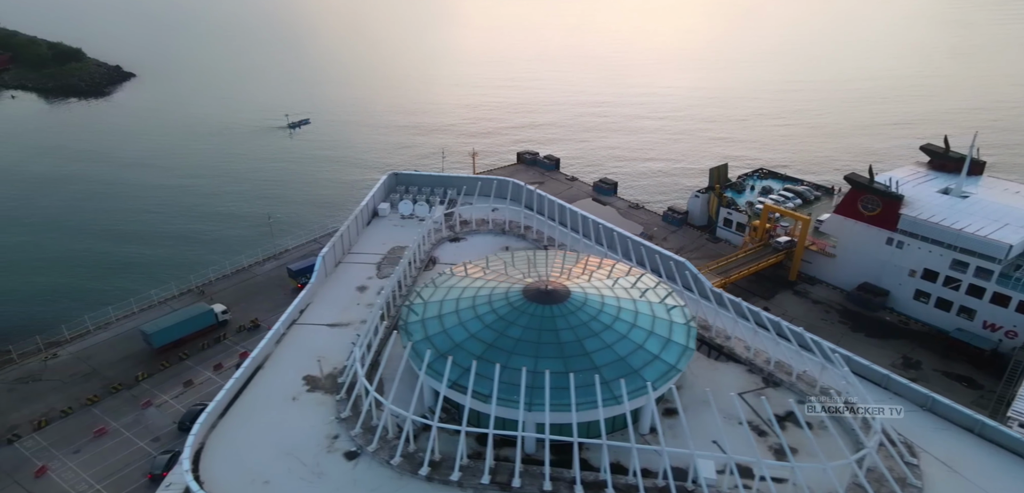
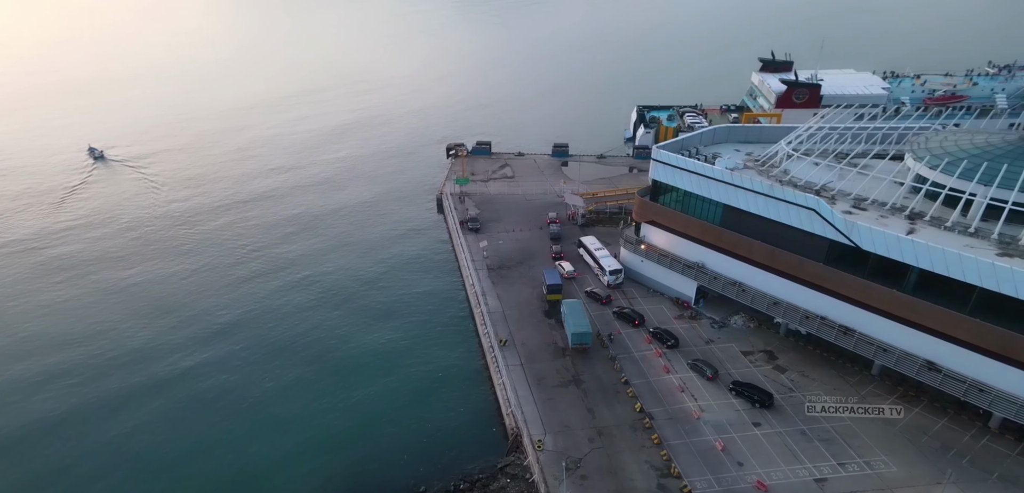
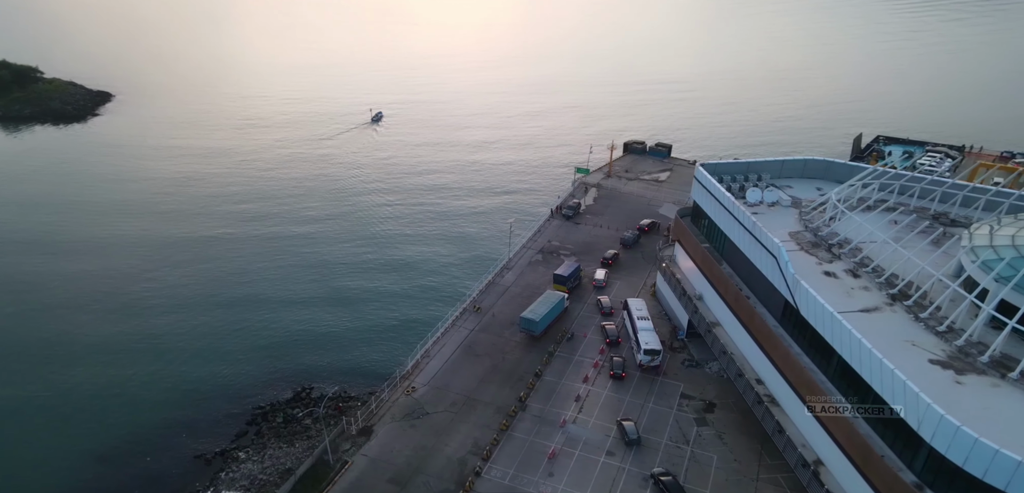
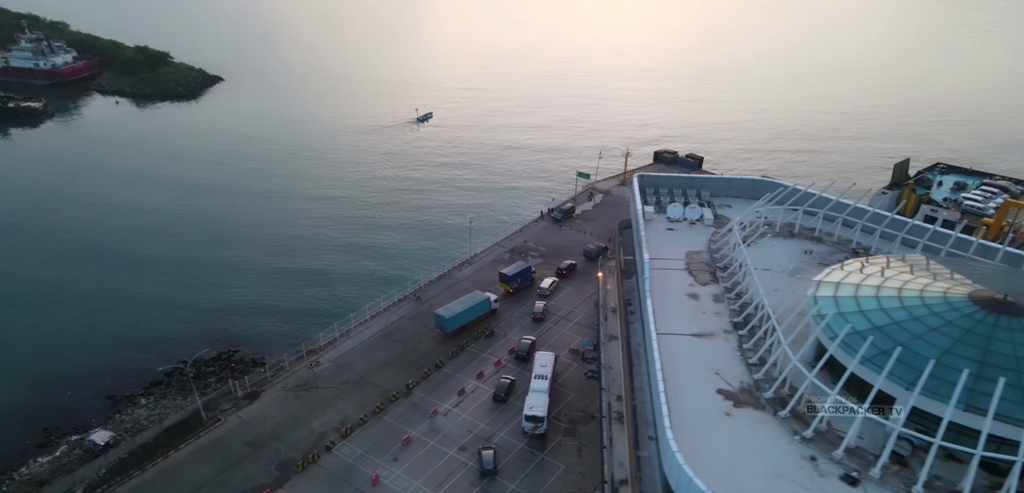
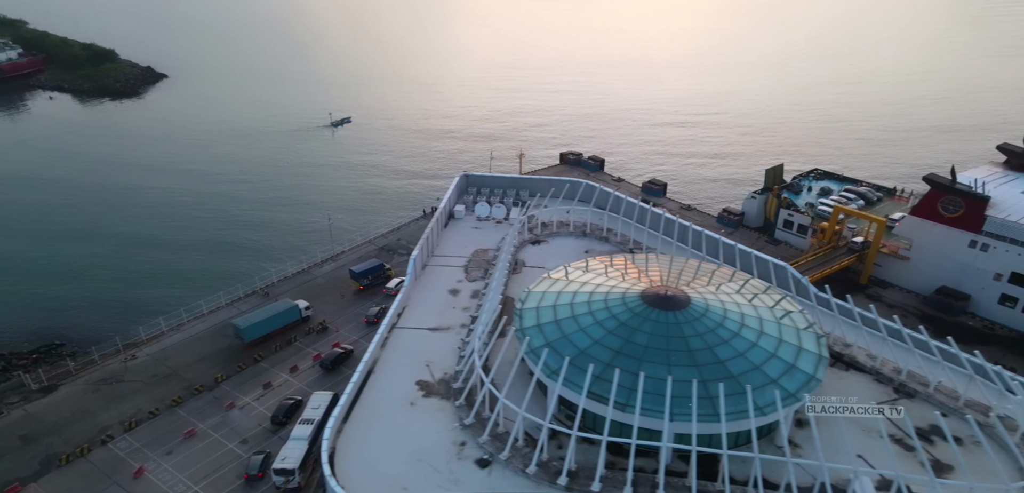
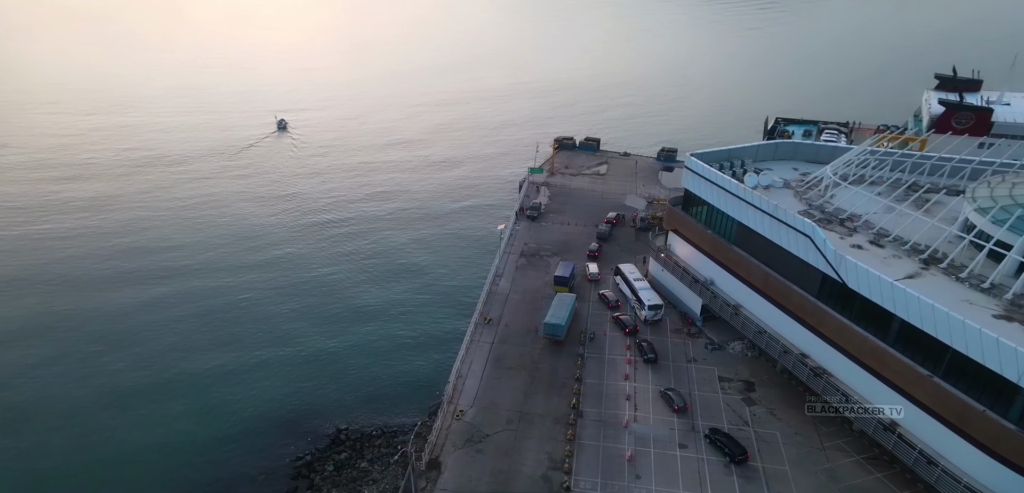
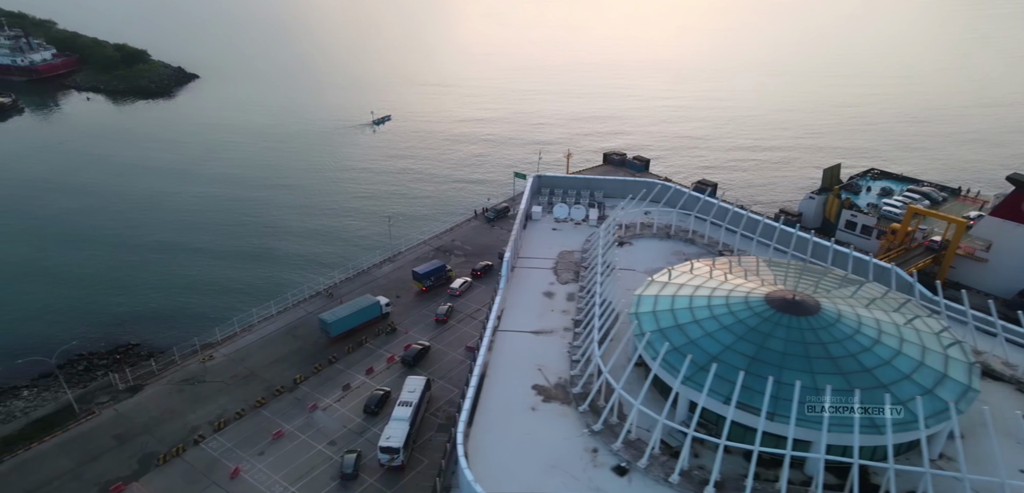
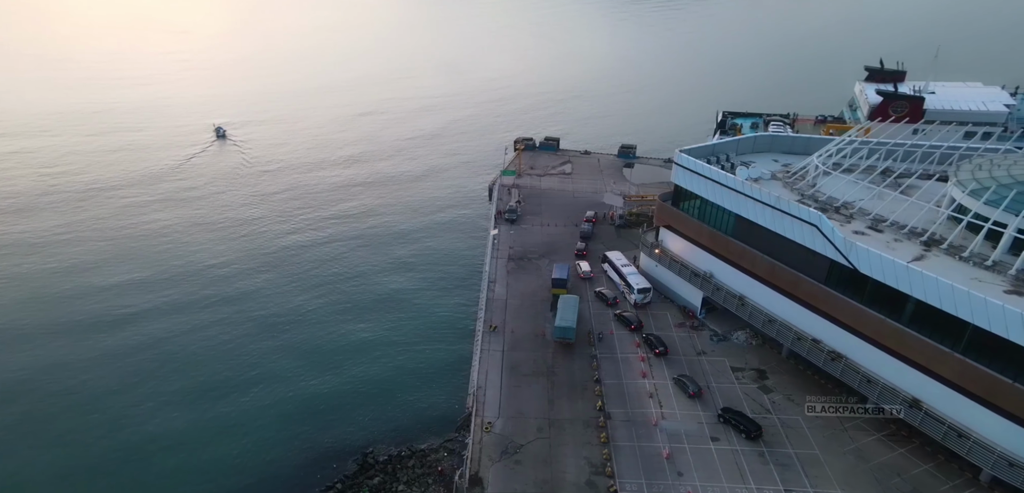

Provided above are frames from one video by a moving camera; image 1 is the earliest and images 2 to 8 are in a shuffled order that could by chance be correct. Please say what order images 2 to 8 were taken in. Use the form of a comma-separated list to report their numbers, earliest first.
5, 7, 4, 3, 6, 8, 2
